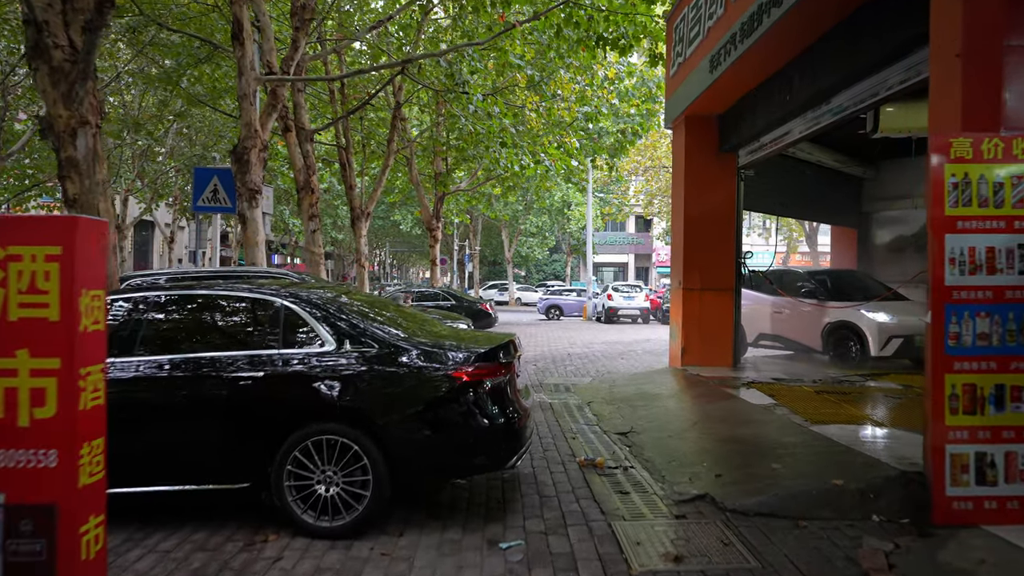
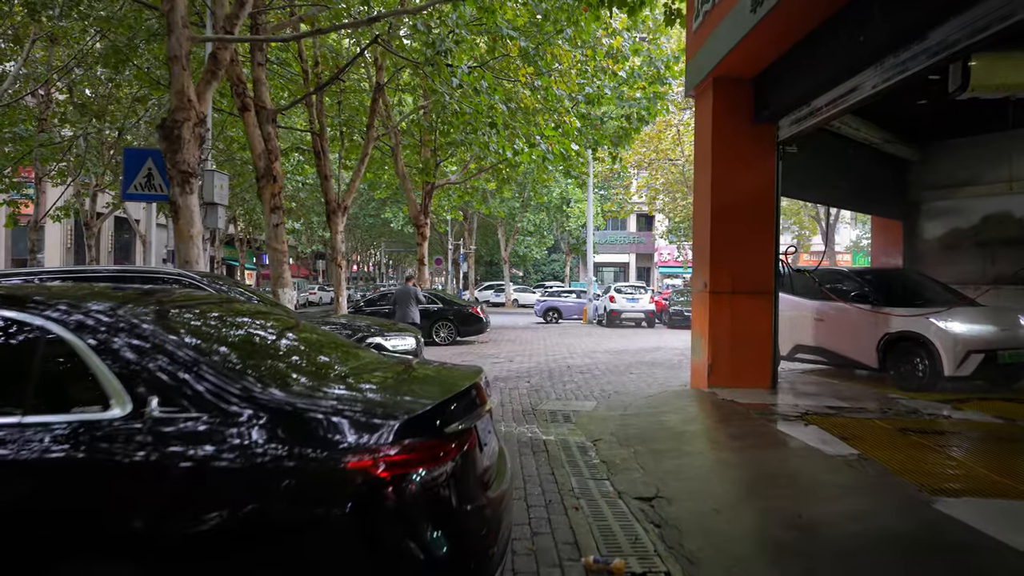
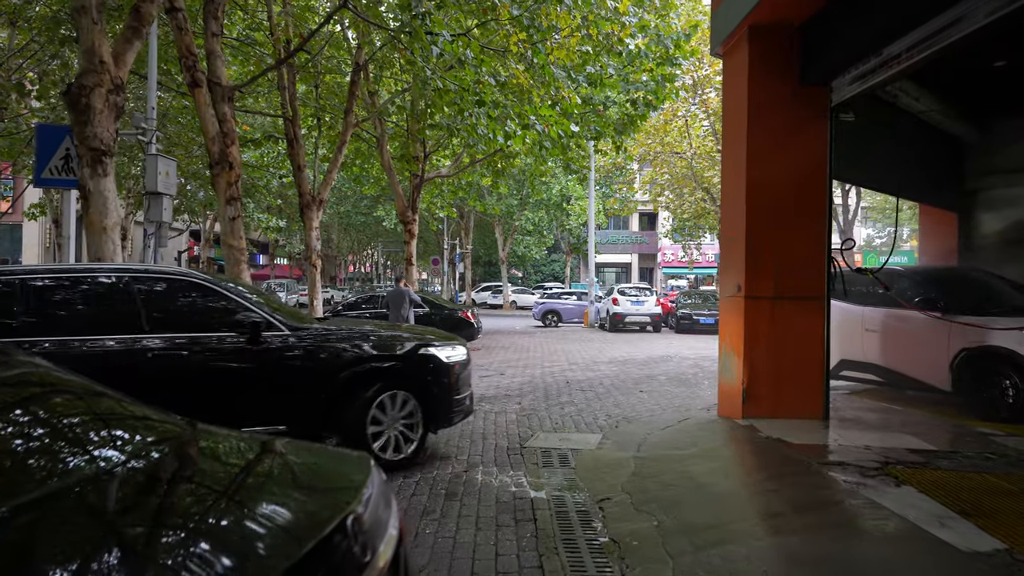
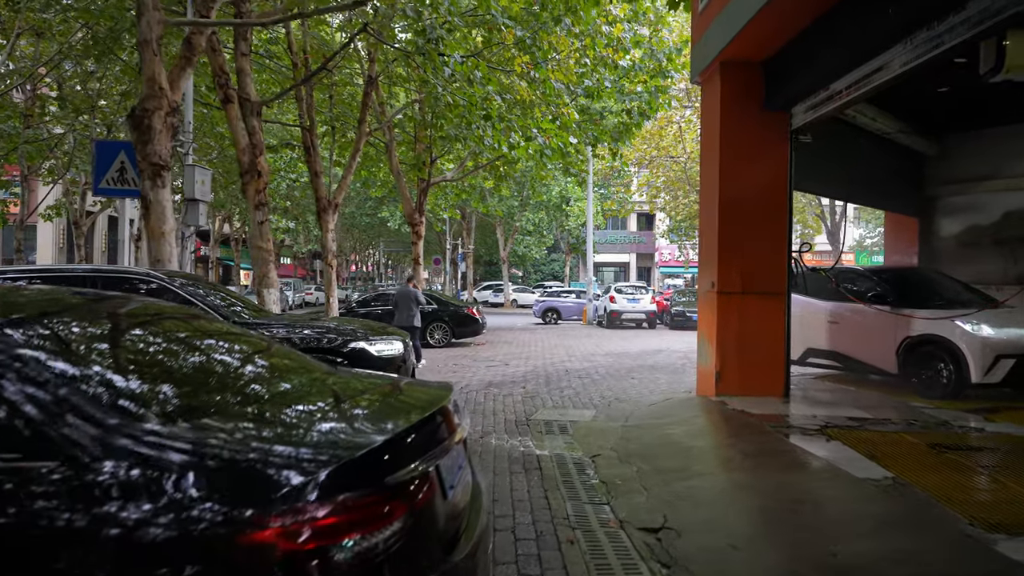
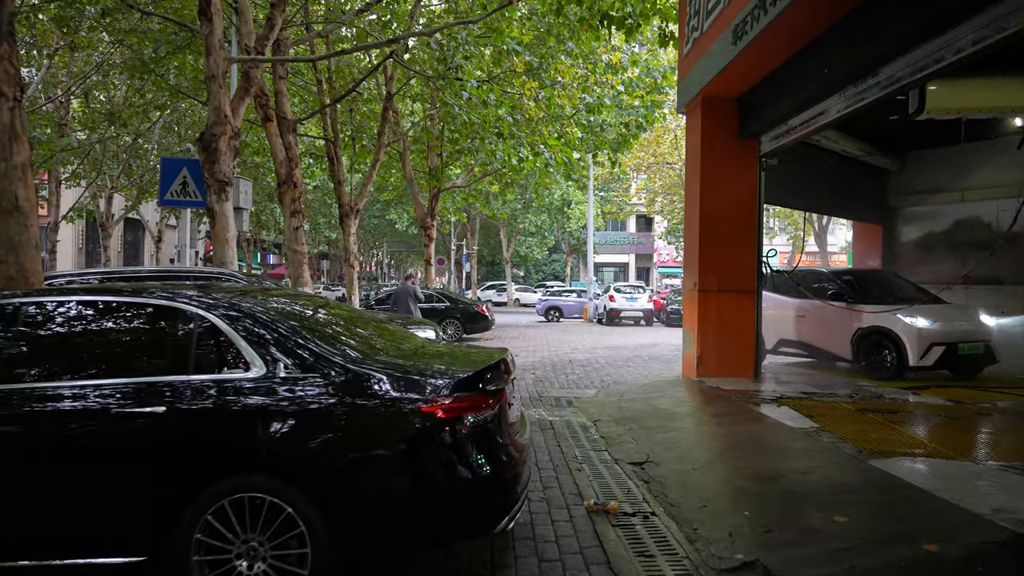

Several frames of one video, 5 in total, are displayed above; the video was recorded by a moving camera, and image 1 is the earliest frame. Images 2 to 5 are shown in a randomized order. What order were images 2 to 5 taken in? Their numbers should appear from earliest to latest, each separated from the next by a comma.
5, 2, 4, 3
